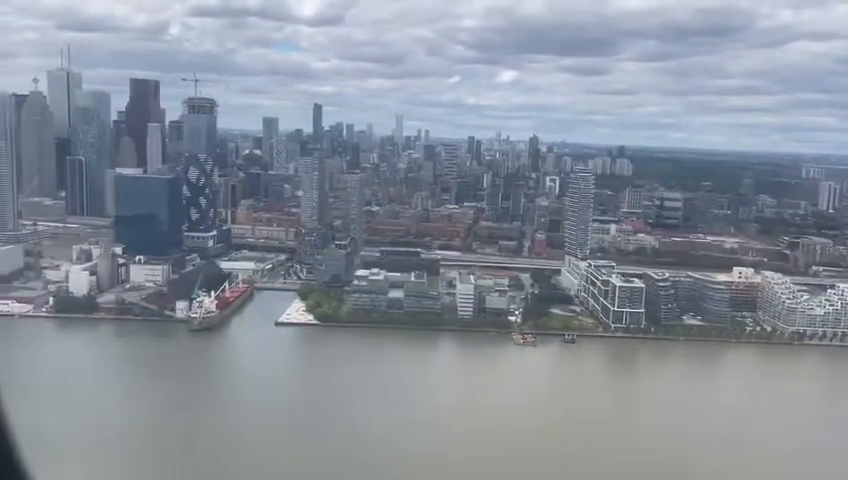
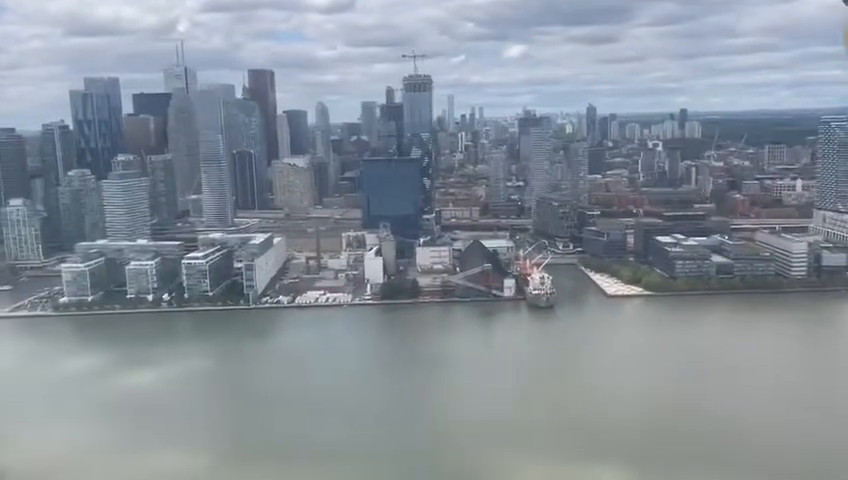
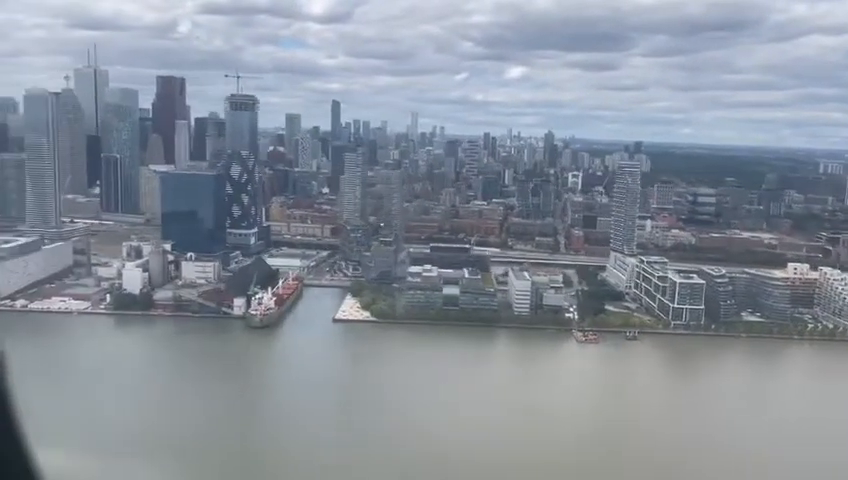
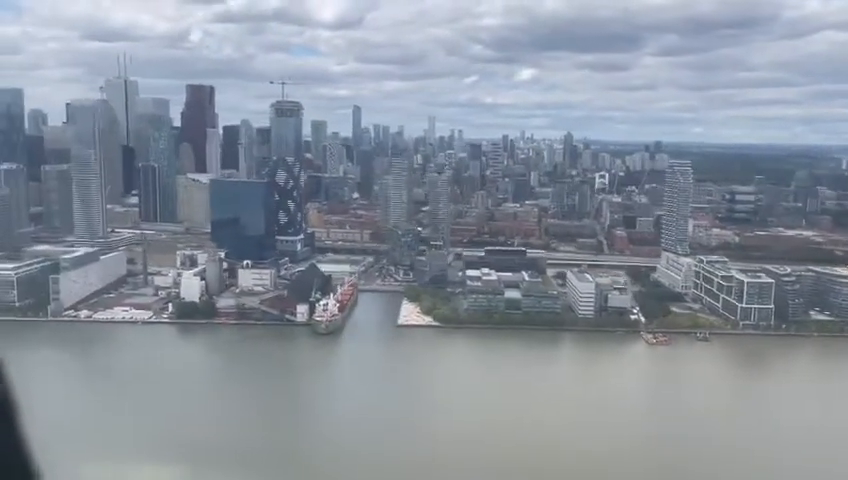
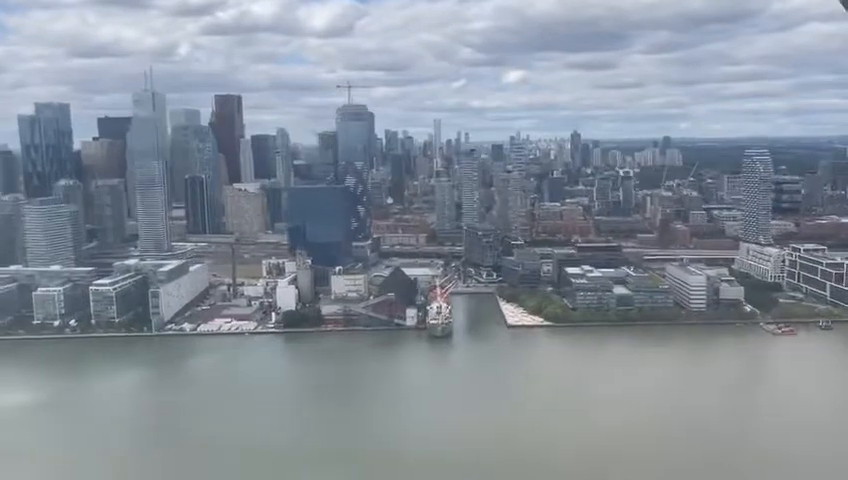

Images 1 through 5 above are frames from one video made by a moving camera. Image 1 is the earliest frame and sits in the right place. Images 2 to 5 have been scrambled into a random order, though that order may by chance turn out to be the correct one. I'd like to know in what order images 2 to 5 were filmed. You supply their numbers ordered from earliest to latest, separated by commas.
3, 4, 5, 2
